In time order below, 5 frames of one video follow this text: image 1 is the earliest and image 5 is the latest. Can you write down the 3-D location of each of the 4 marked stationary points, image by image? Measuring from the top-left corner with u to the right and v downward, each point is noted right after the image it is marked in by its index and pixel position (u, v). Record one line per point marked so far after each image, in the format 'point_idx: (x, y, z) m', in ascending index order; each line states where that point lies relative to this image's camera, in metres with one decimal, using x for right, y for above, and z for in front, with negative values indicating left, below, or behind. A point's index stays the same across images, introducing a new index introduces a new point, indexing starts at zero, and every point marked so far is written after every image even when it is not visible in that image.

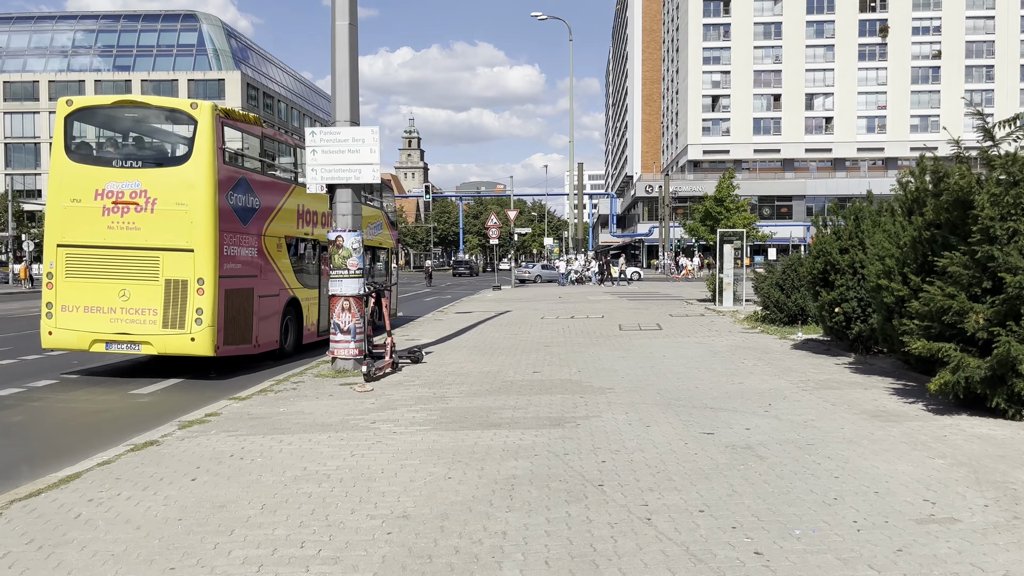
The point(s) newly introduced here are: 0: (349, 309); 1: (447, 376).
0: (-2.2, -0.3, +11.0) m
1: (-0.8, -1.1, +10.4) m
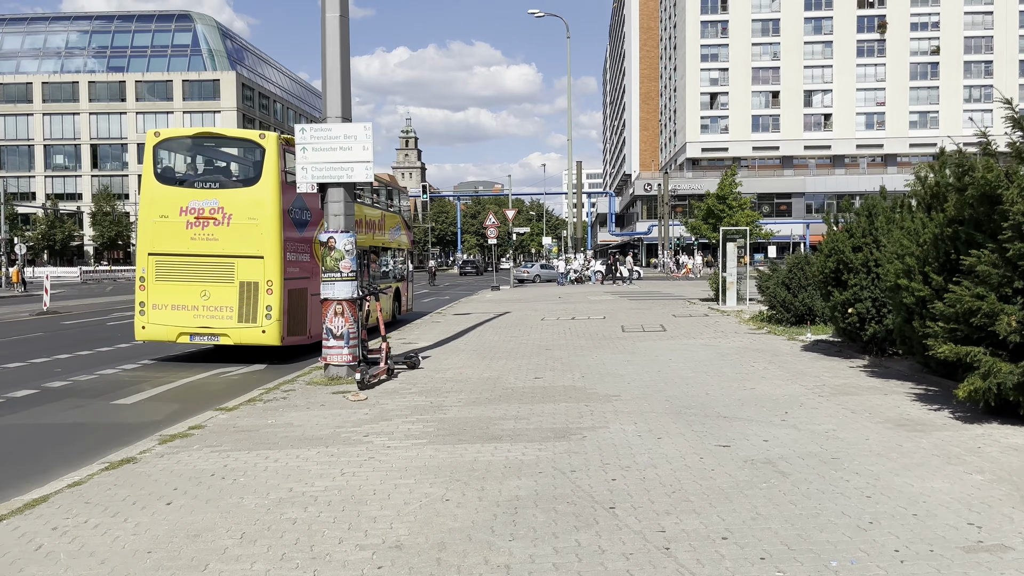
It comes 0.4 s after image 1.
0: (-2.2, -0.3, +10.5) m
1: (-0.8, -1.2, +9.9) m
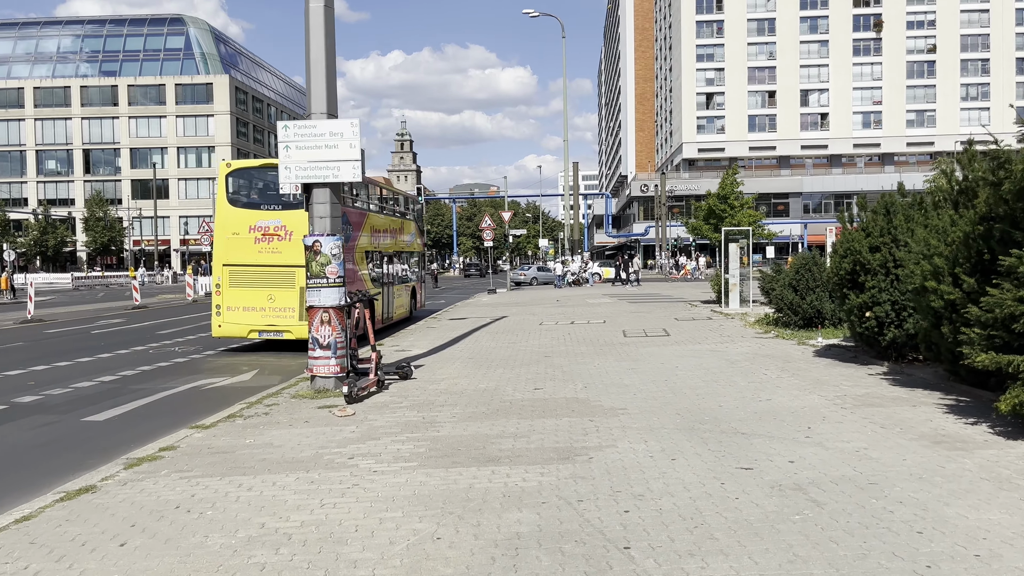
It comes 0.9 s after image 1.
0: (-2.2, -0.4, +9.9) m
1: (-0.8, -1.2, +9.3) m
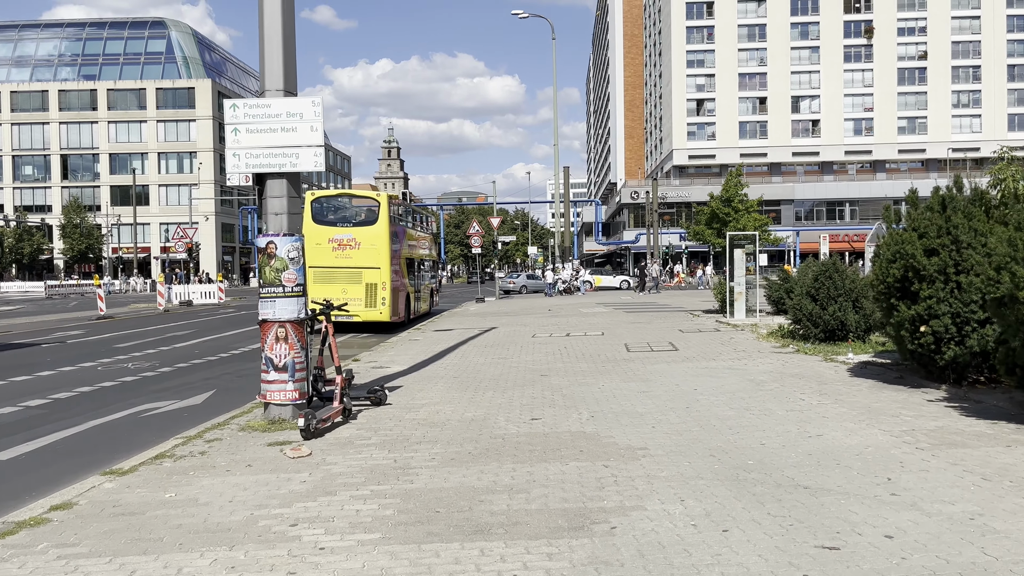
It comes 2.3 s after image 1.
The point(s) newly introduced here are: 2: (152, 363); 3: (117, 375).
0: (-2.3, -0.5, +8.3) m
1: (-0.9, -1.3, +7.7) m
2: (-6.9, -1.4, +15.6) m
3: (-6.7, -1.5, +14.0) m
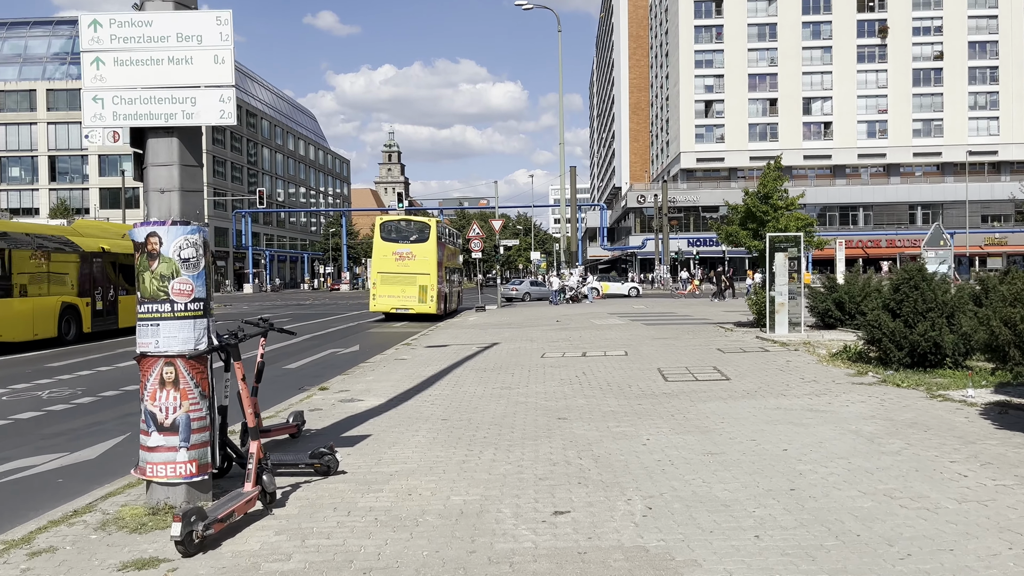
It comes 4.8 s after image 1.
0: (-2.2, -0.6, +5.3) m
1: (-0.8, -1.4, +4.7) m
2: (-6.8, -1.6, +12.7) m
3: (-6.6, -1.6, +11.1) m
